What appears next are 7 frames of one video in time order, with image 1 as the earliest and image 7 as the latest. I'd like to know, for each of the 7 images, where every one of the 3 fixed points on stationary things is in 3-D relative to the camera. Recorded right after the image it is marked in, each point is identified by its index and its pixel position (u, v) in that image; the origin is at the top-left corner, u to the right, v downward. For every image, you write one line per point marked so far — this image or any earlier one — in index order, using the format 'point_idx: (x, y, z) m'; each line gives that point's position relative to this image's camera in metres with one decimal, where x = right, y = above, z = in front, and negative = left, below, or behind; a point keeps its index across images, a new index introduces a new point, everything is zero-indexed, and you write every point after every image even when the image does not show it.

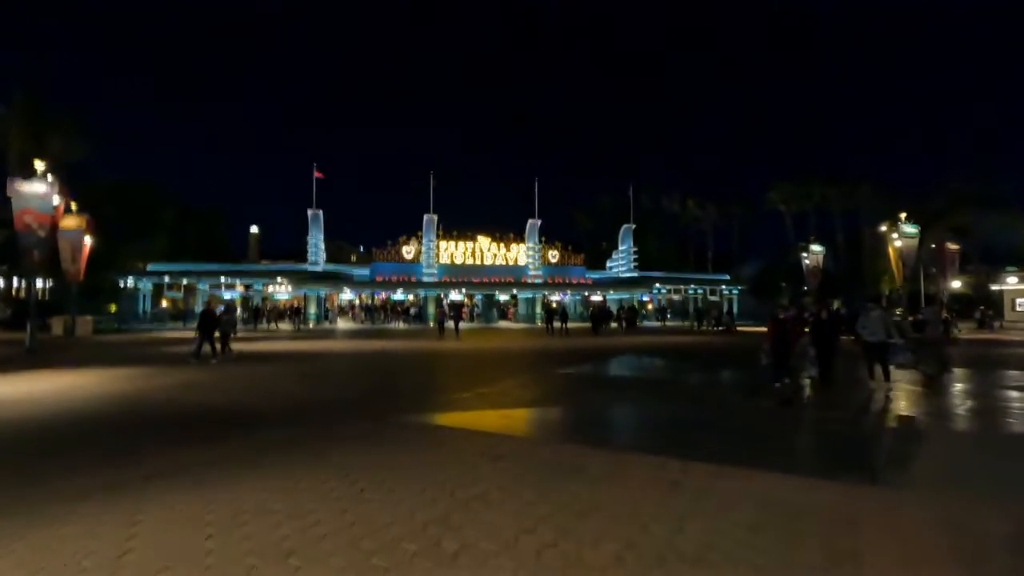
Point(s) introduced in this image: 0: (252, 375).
0: (-8.6, -3.1, +18.4) m
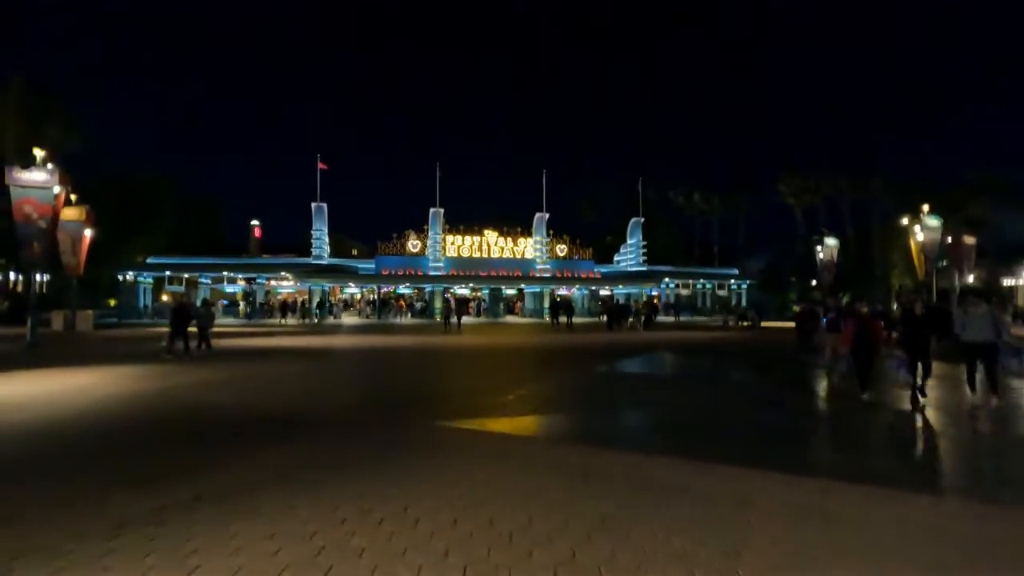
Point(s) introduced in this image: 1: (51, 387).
0: (-7.9, -2.9, +17.7) m
1: (-12.2, -2.7, +14.7) m
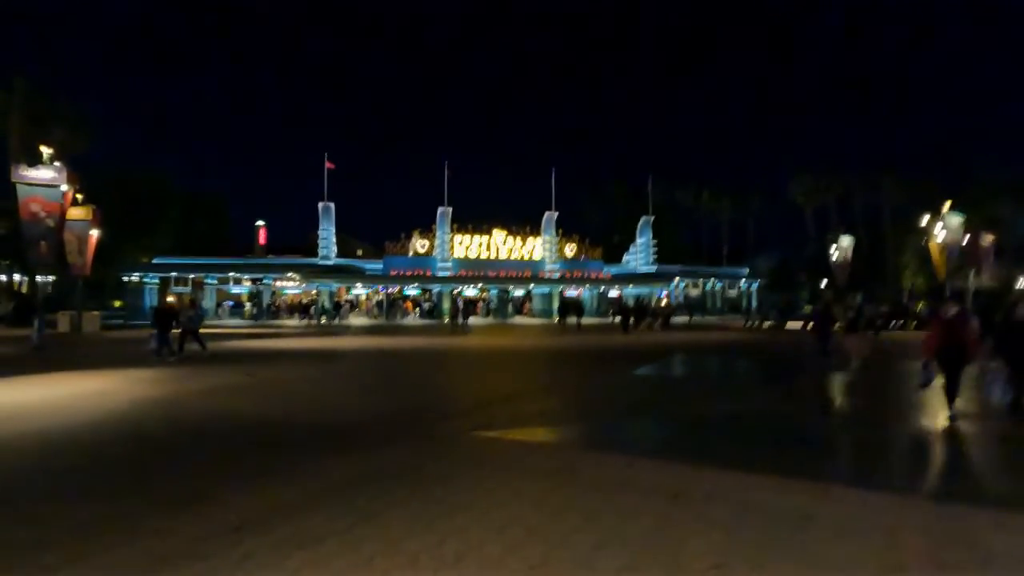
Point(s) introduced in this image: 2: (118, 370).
0: (-7.3, -2.9, +17.2) m
1: (-11.6, -2.7, +14.3) m
2: (-12.6, -2.6, +18.0) m
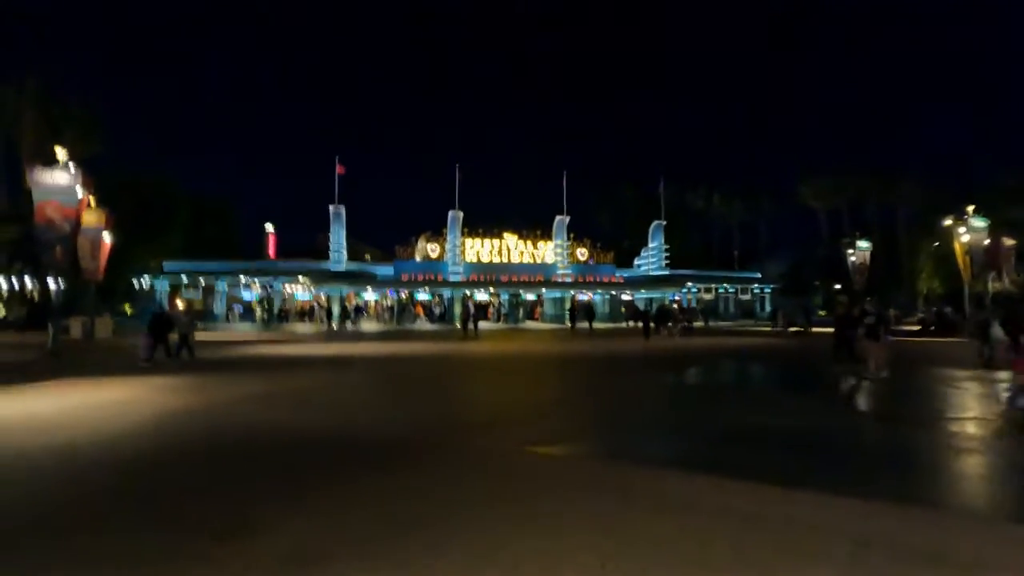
0: (-6.7, -3.0, +16.9) m
1: (-11.0, -2.9, +14.0) m
2: (-12.0, -2.8, +17.7) m
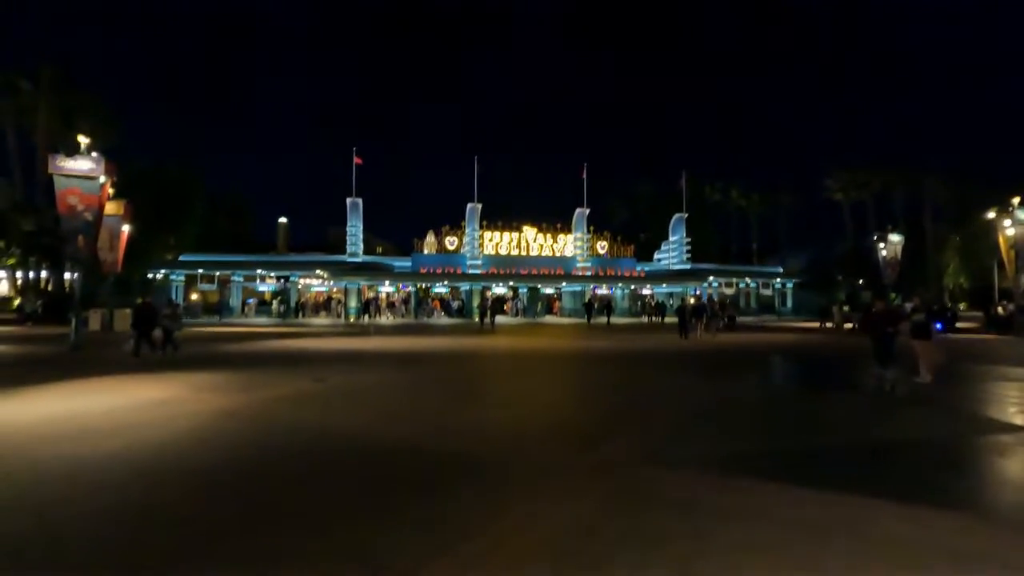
0: (-5.6, -2.8, +16.3) m
1: (-9.9, -2.6, +13.4) m
2: (-10.8, -2.6, +17.1) m
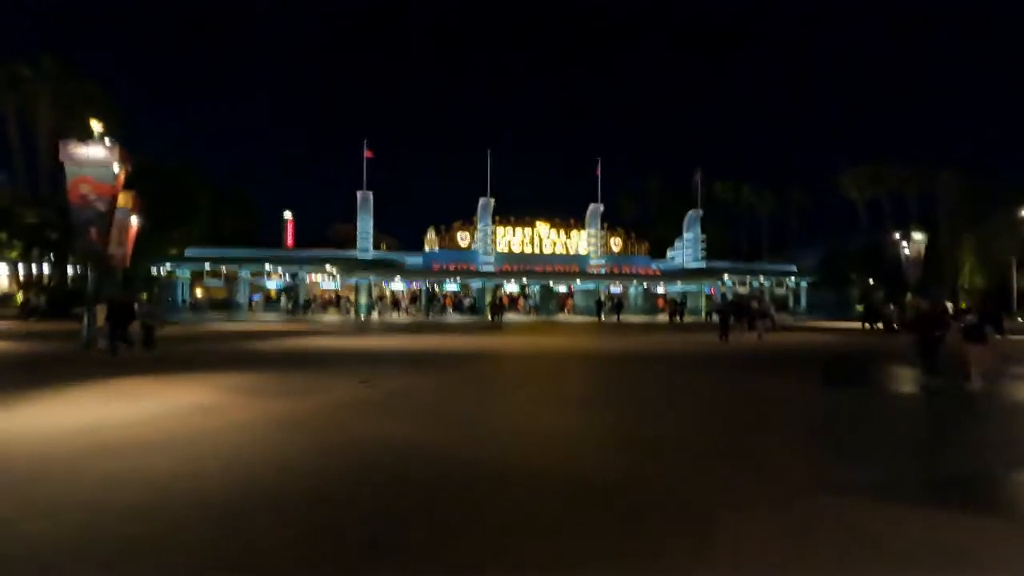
0: (-4.6, -2.7, +15.5) m
1: (-8.9, -2.5, +12.6) m
2: (-9.9, -2.4, +16.3) m
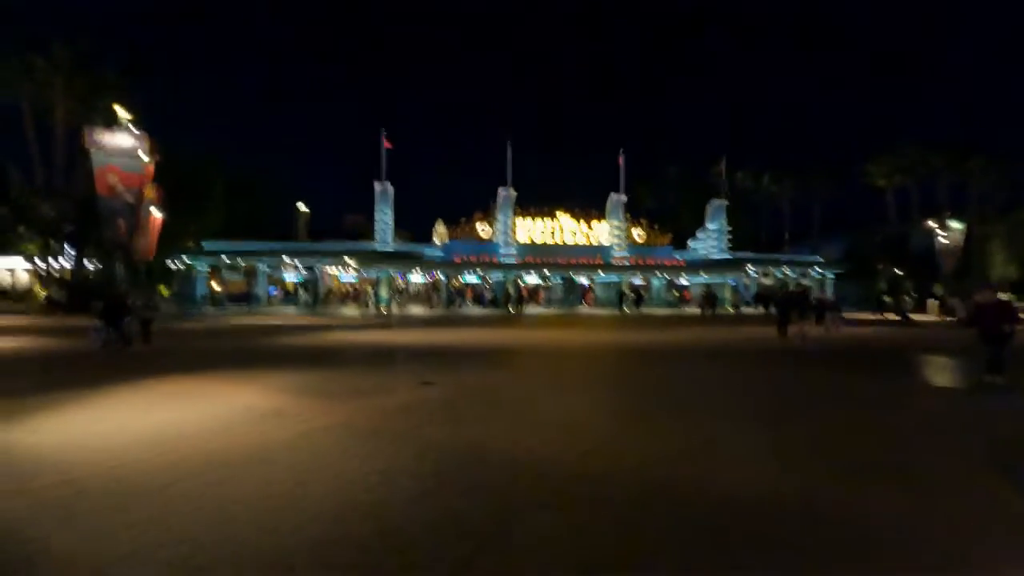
0: (-3.4, -2.5, +14.9) m
1: (-7.8, -2.4, +12.0) m
2: (-8.7, -2.2, +15.7) m
